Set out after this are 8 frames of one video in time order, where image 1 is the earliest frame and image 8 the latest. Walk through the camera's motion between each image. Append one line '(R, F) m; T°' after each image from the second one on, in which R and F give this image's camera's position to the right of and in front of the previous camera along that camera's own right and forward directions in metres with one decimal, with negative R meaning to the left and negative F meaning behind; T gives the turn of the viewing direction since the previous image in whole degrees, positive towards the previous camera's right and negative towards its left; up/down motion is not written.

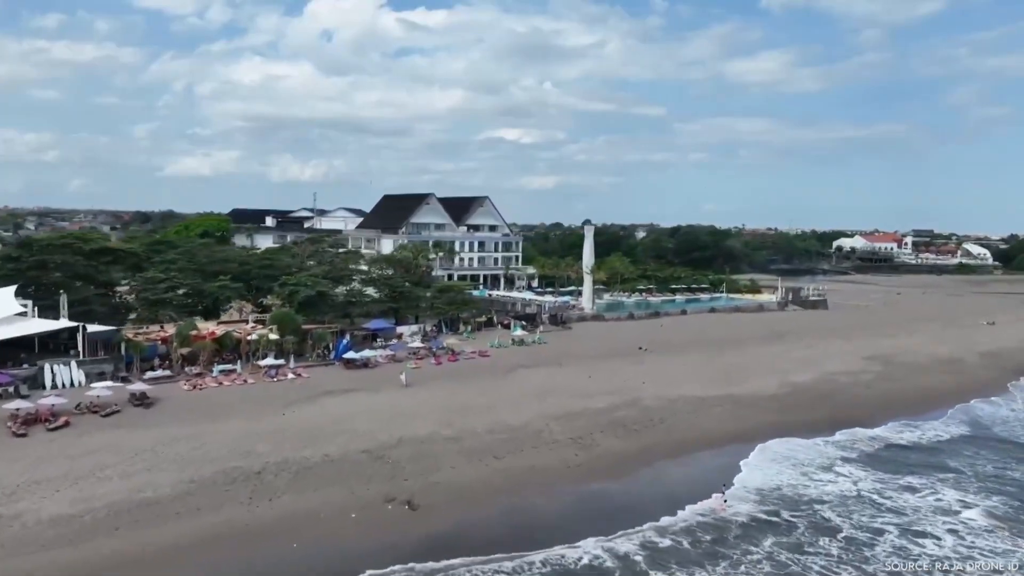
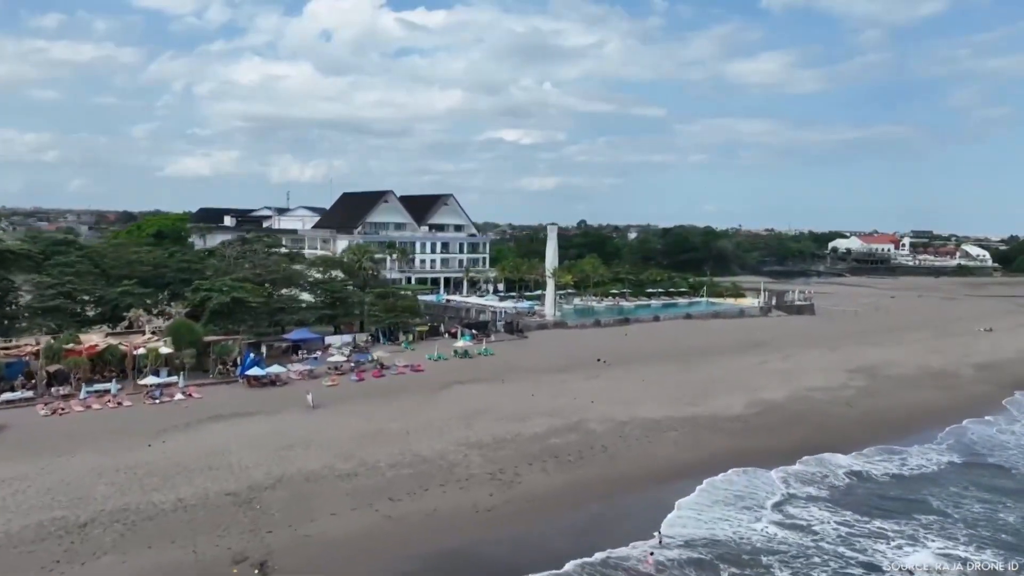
(+2.1, +4.4) m; 0°
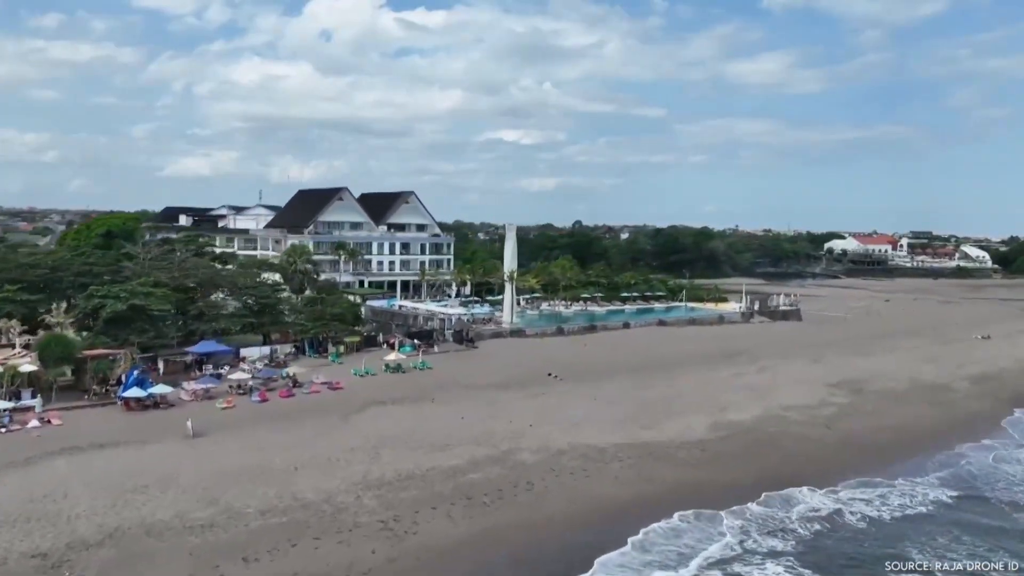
(+2.0, +4.3) m; 0°
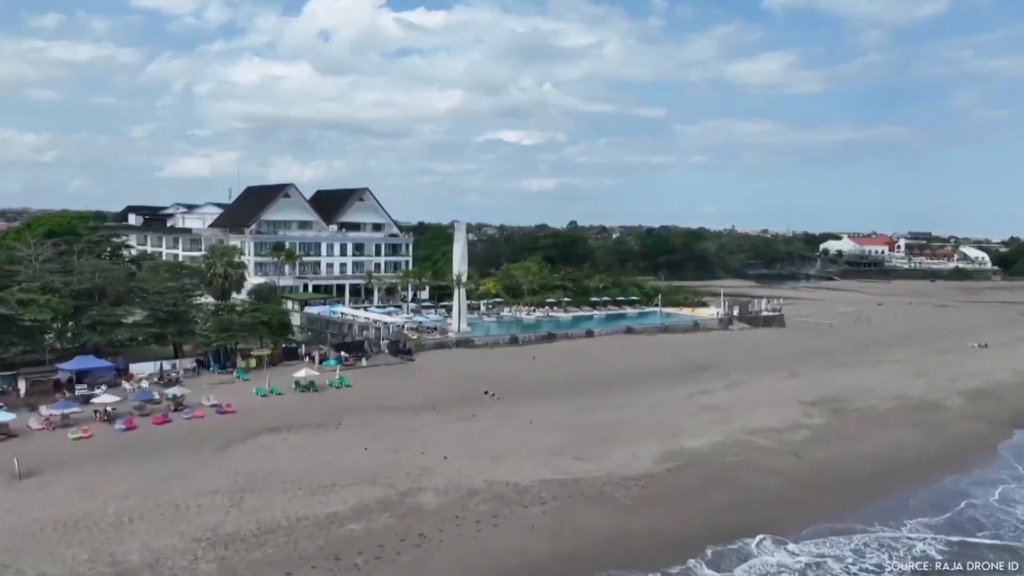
(+2.1, +4.3) m; 0°
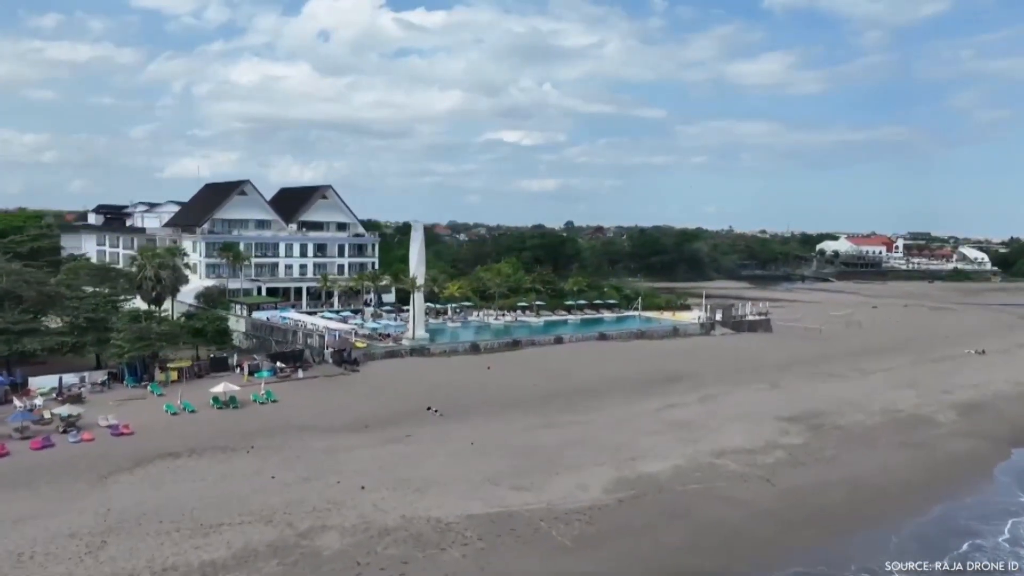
(+1.5, +3.1) m; 0°
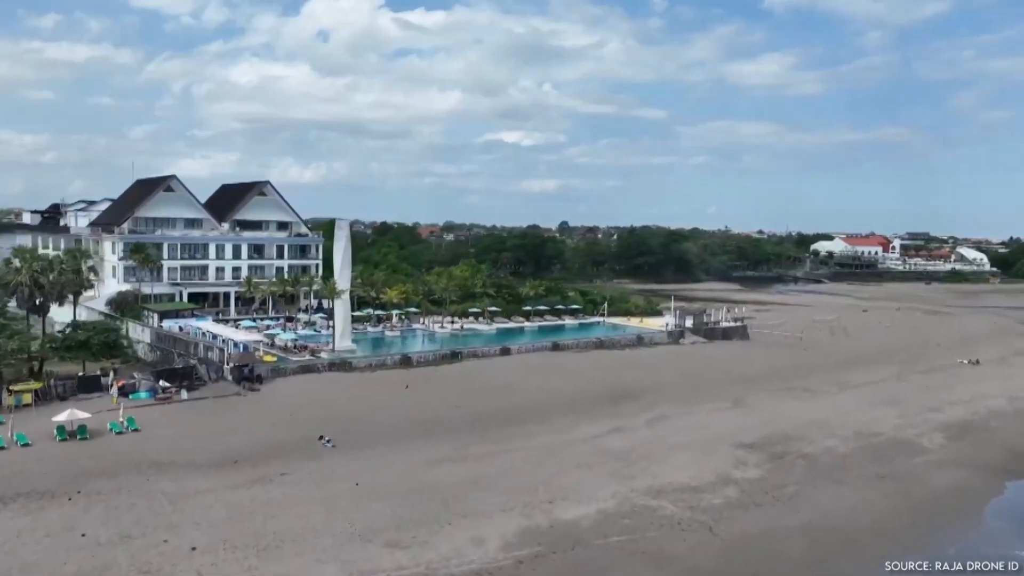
(+2.2, +4.3) m; 0°
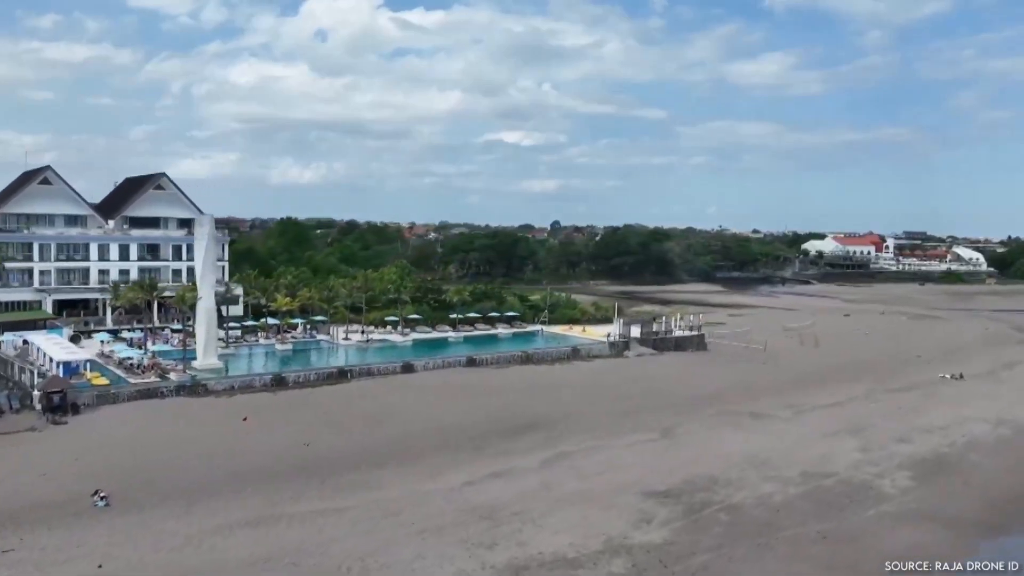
(+3.1, +5.6) m; 0°
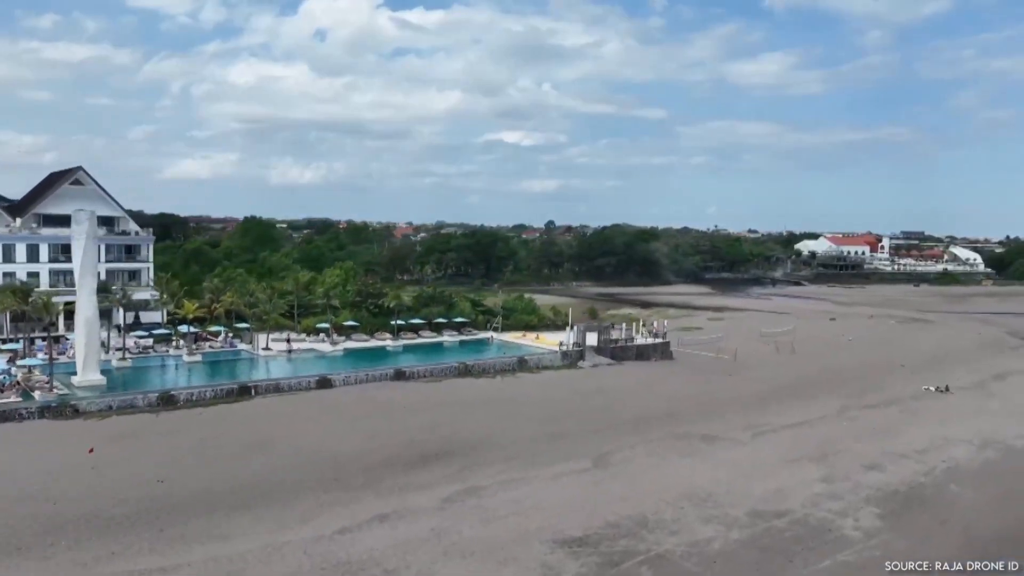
(+2.0, +3.7) m; 0°
